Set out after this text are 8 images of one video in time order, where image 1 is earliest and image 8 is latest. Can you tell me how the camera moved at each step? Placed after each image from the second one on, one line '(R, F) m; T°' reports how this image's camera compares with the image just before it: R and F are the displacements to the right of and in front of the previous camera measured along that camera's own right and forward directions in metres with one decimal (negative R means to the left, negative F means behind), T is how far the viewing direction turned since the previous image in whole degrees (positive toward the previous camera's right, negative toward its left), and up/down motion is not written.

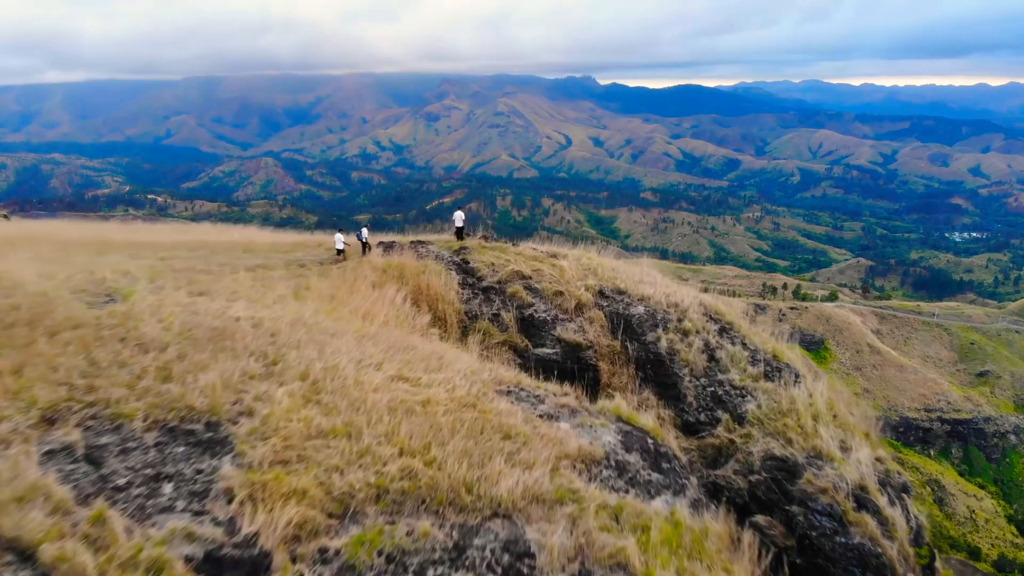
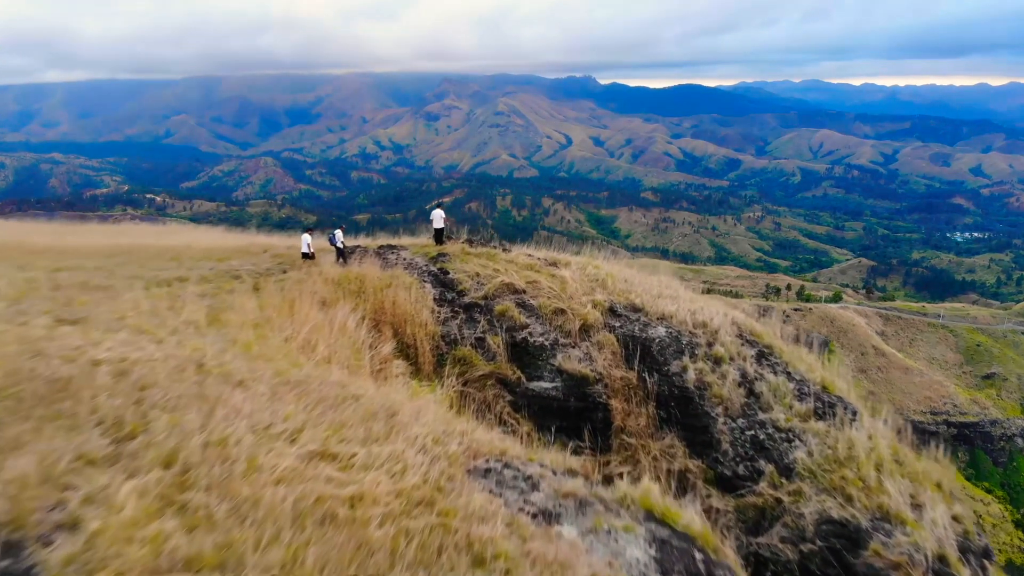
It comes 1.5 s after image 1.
(+0.2, +2.9) m; 0°
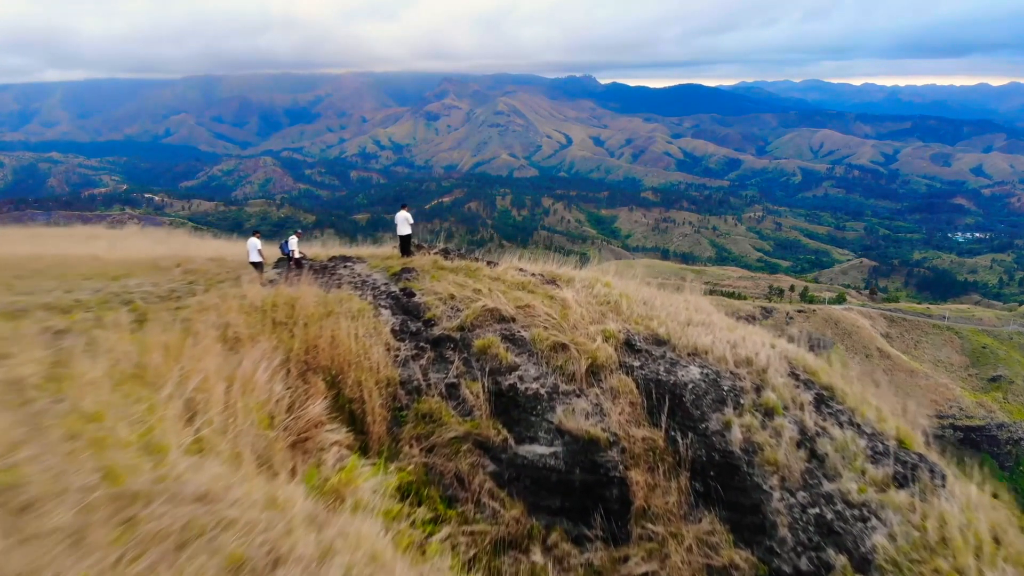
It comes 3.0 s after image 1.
(+0.2, +2.8) m; 0°
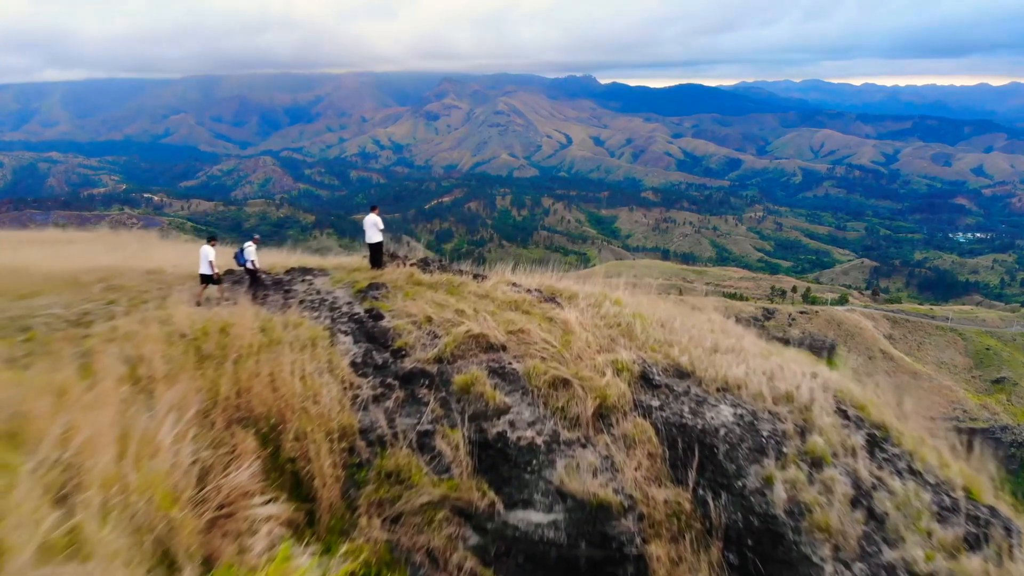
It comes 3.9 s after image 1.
(+0.1, +1.6) m; 0°
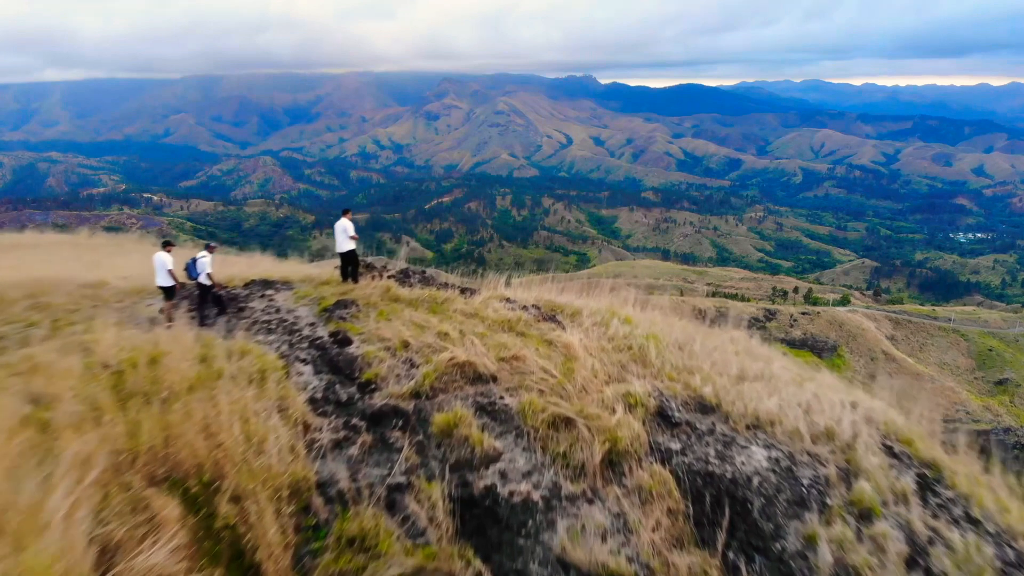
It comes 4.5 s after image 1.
(+0.1, +1.2) m; 0°
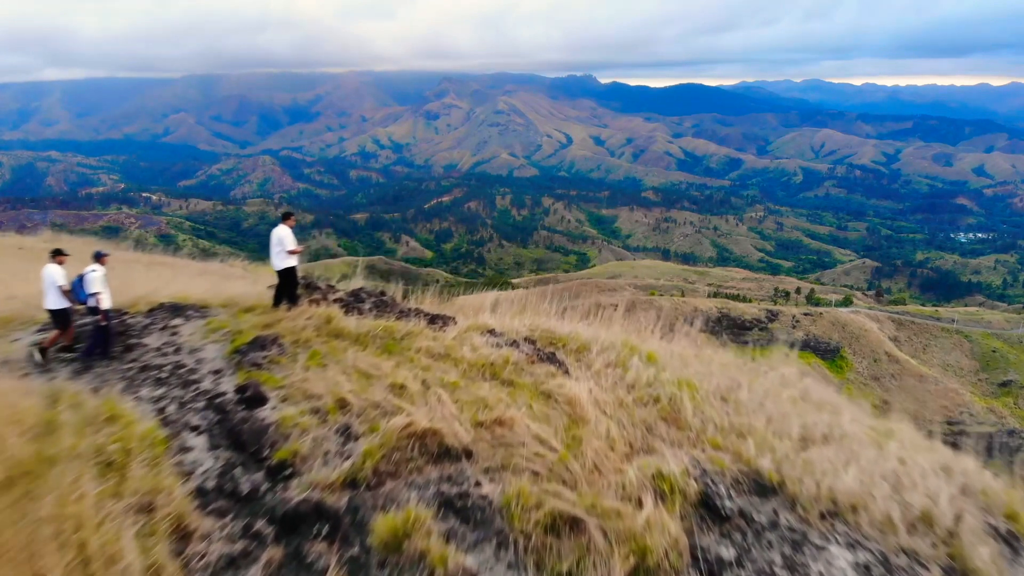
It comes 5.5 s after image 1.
(+0.1, +1.8) m; 0°
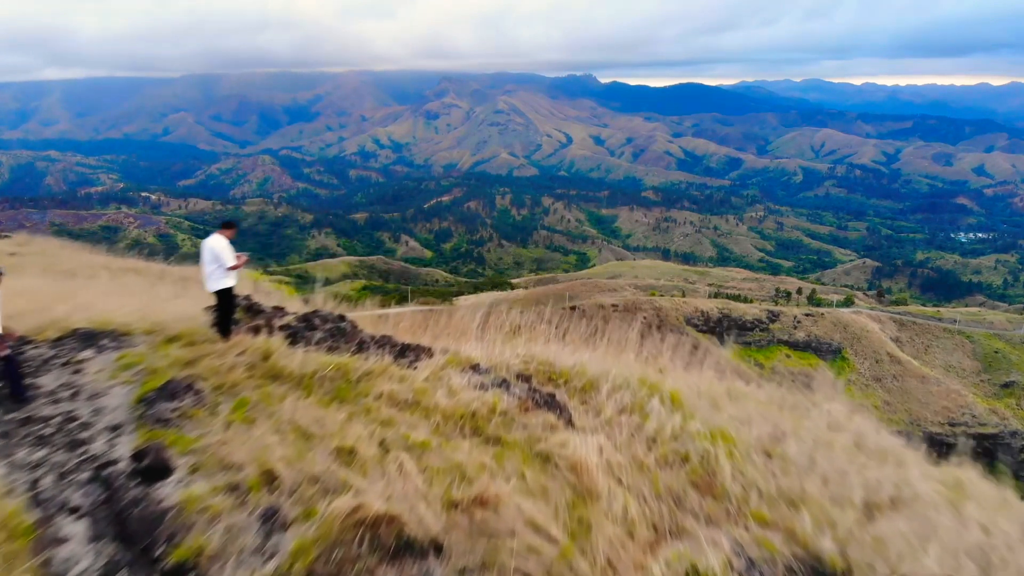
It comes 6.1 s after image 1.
(+0.1, +1.1) m; 0°
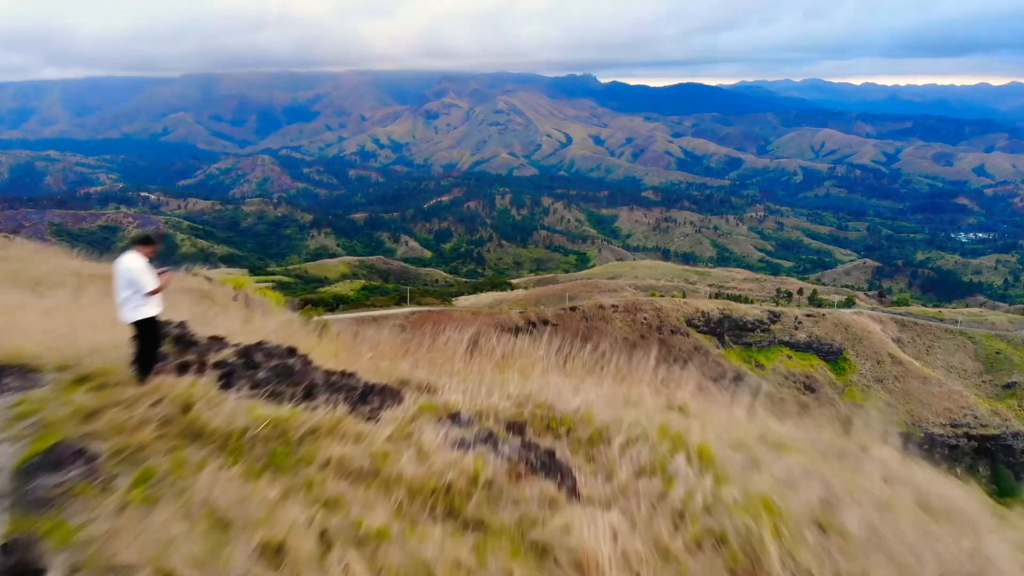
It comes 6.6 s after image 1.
(0.0, +0.9) m; 0°
